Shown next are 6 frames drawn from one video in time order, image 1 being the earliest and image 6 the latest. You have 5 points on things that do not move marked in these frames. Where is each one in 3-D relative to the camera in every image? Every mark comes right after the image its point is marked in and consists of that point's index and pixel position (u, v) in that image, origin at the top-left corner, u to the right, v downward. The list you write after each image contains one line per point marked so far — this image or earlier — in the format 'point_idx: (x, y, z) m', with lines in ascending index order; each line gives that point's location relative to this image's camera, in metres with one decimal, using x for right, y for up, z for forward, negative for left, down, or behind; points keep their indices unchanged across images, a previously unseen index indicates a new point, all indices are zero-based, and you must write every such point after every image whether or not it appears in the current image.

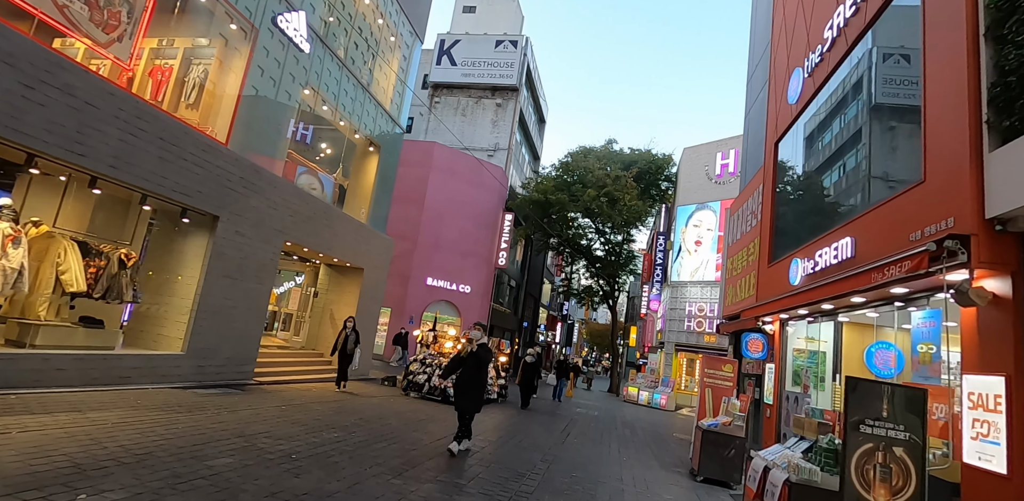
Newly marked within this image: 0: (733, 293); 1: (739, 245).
0: (+5.2, -1.1, +12.2) m
1: (+5.3, 0.0, +12.4) m
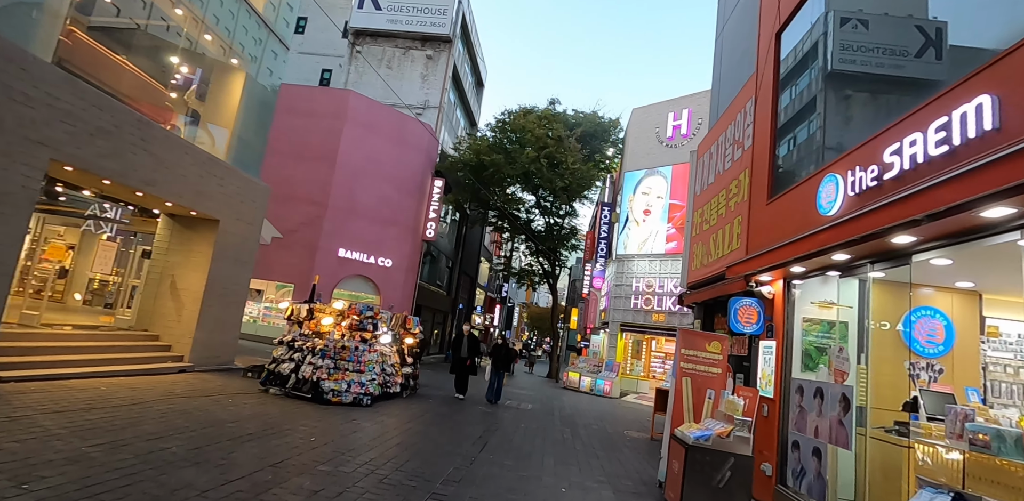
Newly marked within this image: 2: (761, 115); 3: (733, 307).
0: (+3.5, -0.1, +9.5) m
1: (+3.6, +1.0, +9.6) m
2: (+3.6, +1.9, +7.5) m
3: (+2.8, -0.7, +6.6) m
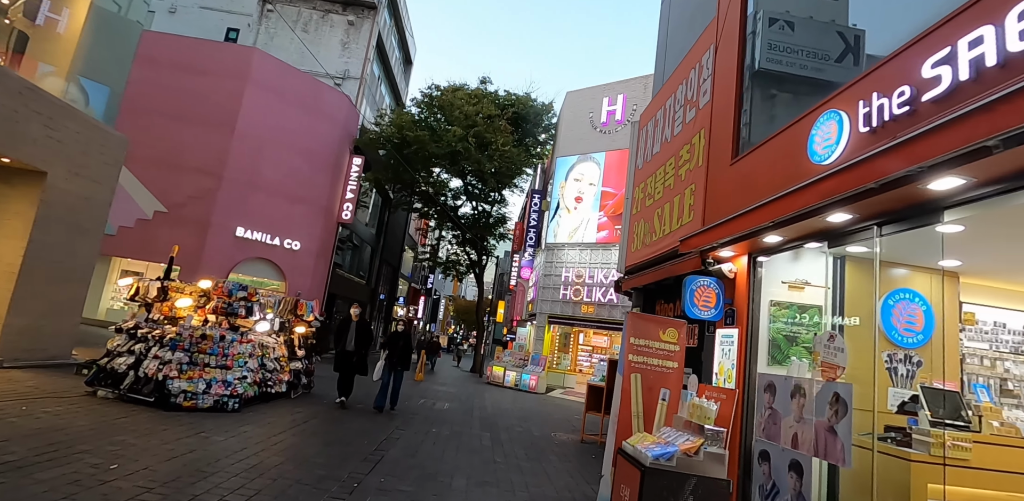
0: (+2.1, +0.3, +8.3) m
1: (+2.3, +1.3, +8.5) m
2: (+2.6, +2.3, +6.4) m
3: (+1.8, -0.4, +5.4) m
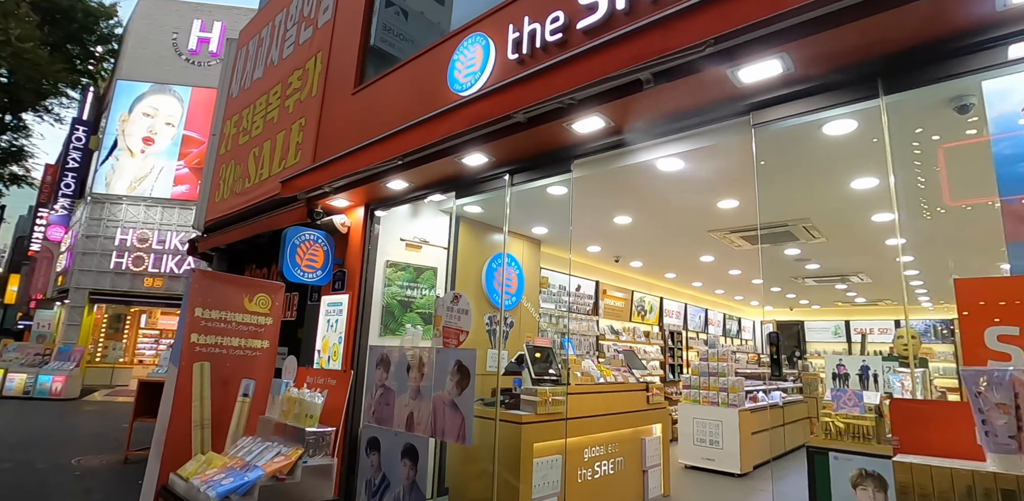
0: (-3.5, +0.9, +6.4) m
1: (-3.4, +1.9, +6.6) m
2: (-1.7, +2.7, +5.3) m
3: (-1.8, +0.1, +4.1) m
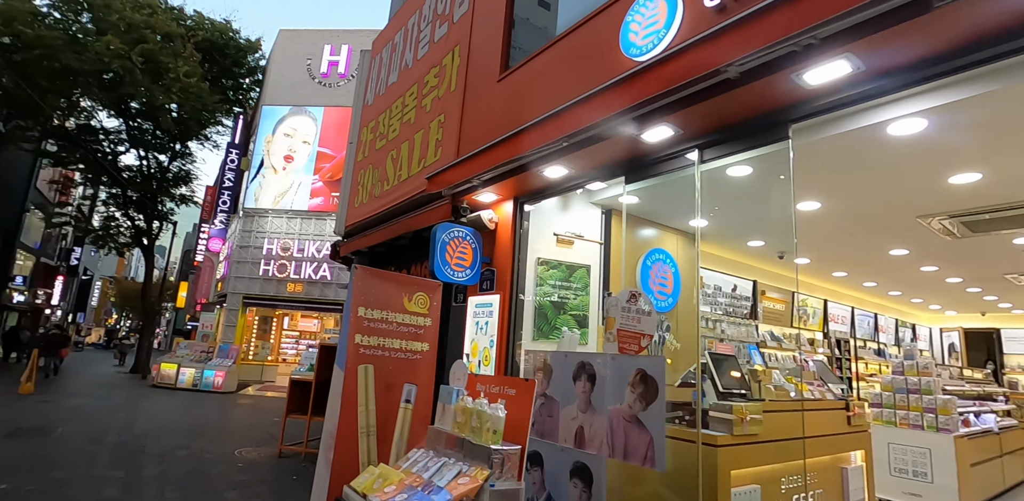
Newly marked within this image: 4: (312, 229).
0: (-1.8, +0.9, +6.5) m
1: (-1.7, +1.9, +6.7) m
2: (-0.3, +2.7, +5.1) m
3: (-0.6, +0.1, +3.9) m
4: (-7.0, +0.7, +18.0) m
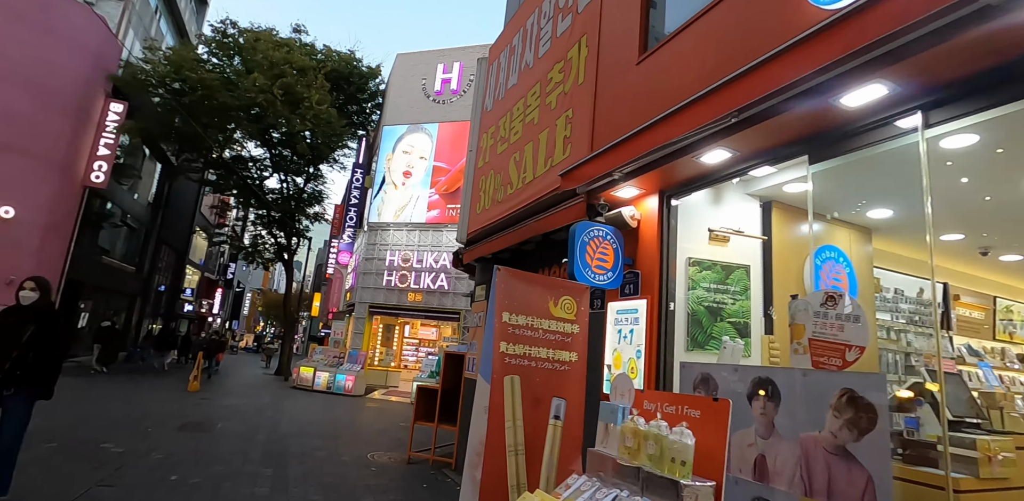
0: (-0.2, +0.8, +6.4) m
1: (-0.1, +1.8, +6.6) m
2: (+0.9, +2.7, +4.8) m
3: (+0.4, +0.1, +3.5) m
4: (-3.0, +0.3, +18.7) m
